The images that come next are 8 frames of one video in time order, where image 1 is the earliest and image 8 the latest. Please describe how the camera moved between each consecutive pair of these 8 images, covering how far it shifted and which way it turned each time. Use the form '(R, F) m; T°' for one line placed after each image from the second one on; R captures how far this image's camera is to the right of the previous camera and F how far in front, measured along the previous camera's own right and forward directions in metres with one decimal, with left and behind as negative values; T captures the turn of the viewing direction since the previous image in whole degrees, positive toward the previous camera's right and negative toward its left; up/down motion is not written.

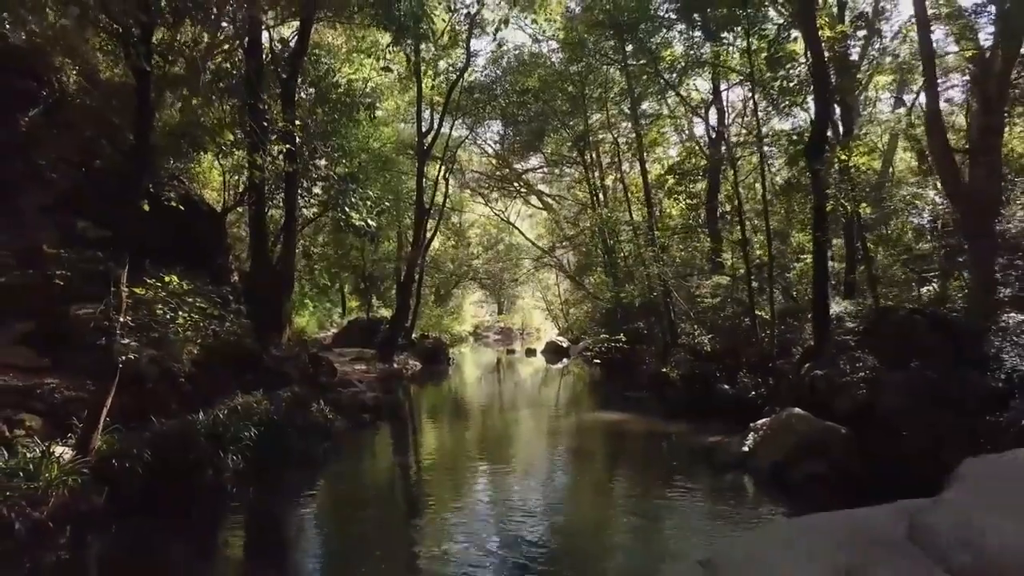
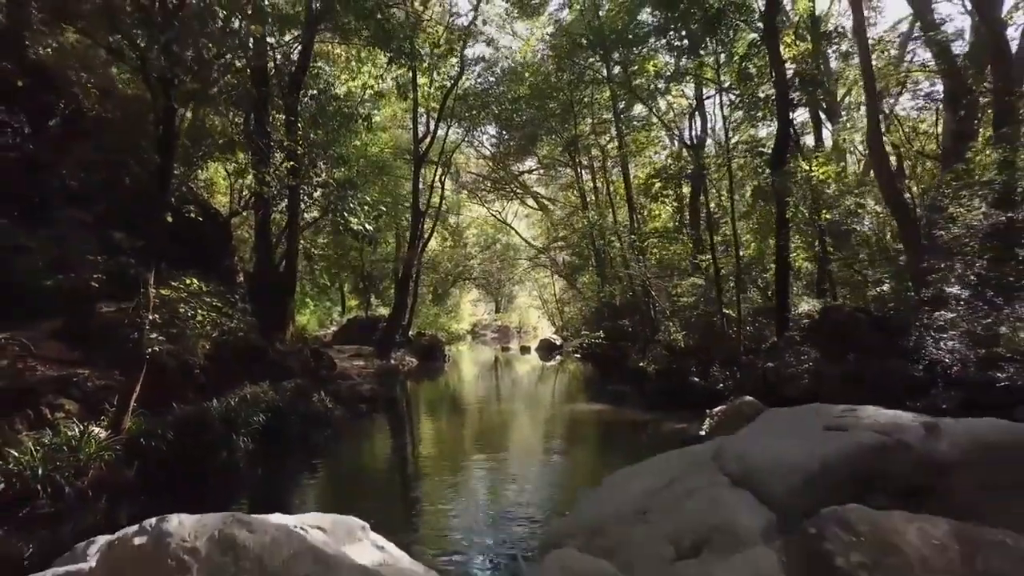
(+0.3, -1.1) m; 0°
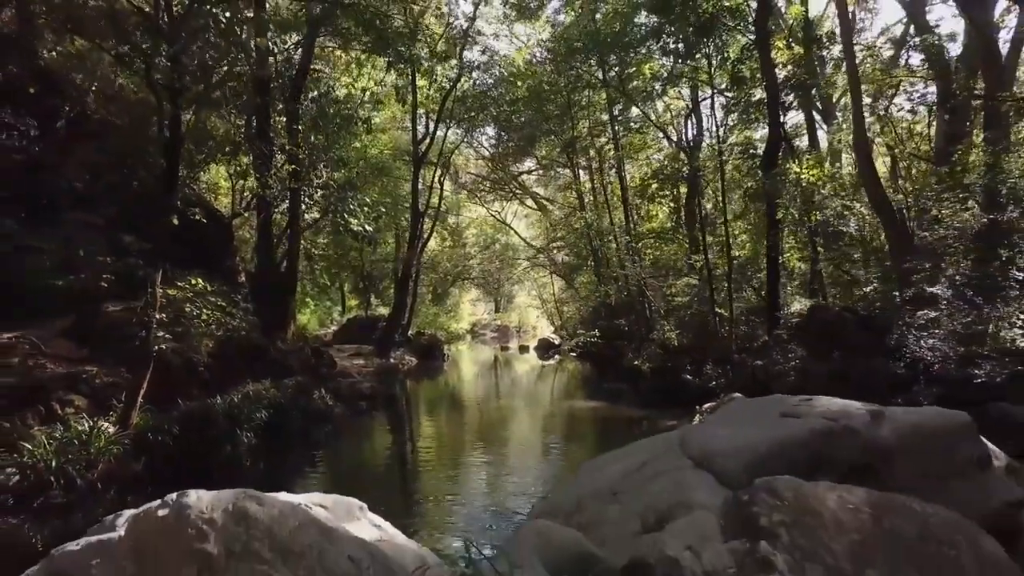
(+0.1, -0.3) m; 0°
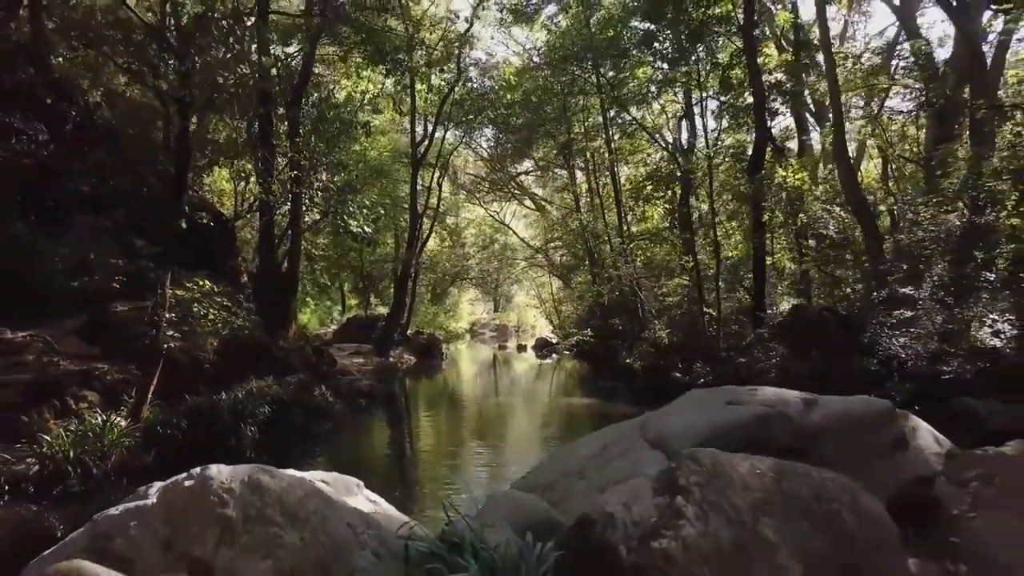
(+0.1, -0.5) m; 0°
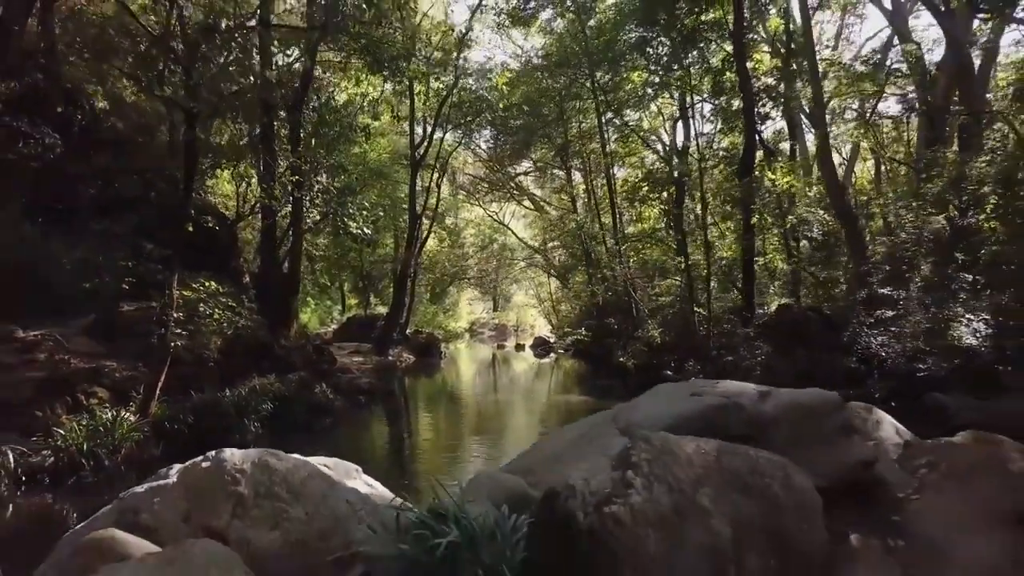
(+0.1, -0.4) m; 0°
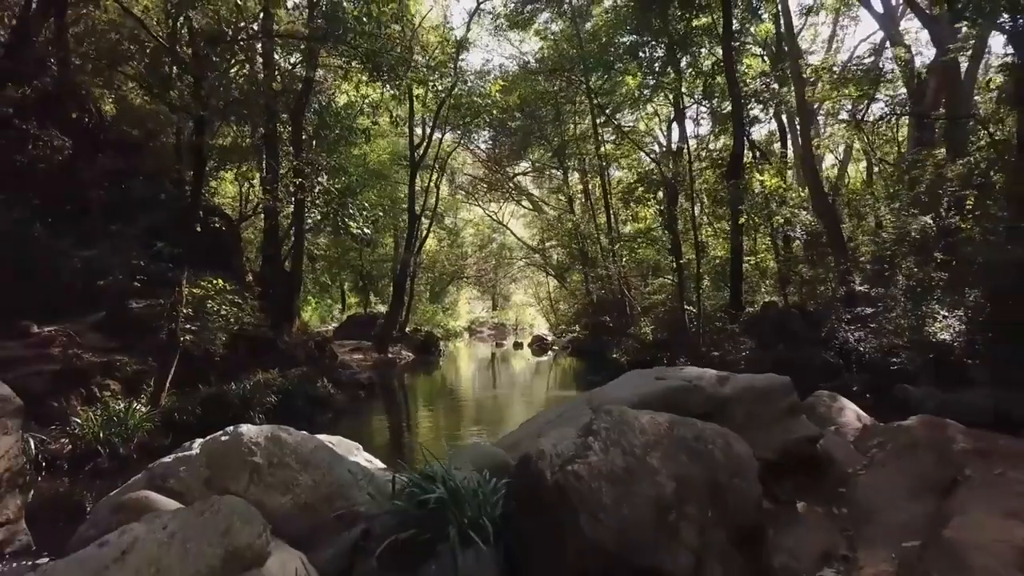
(+0.1, -0.5) m; 0°
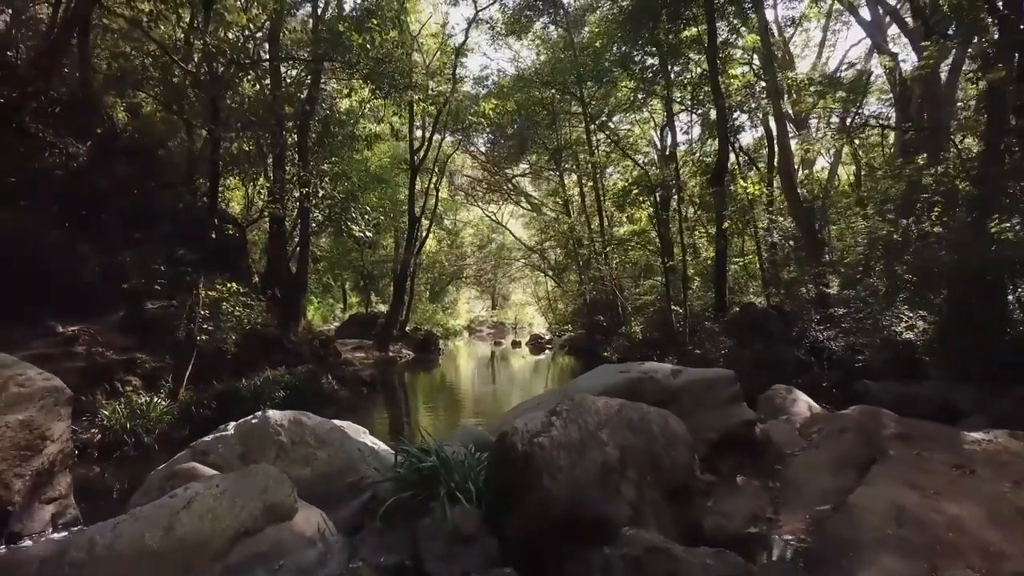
(+0.1, -0.8) m; 0°
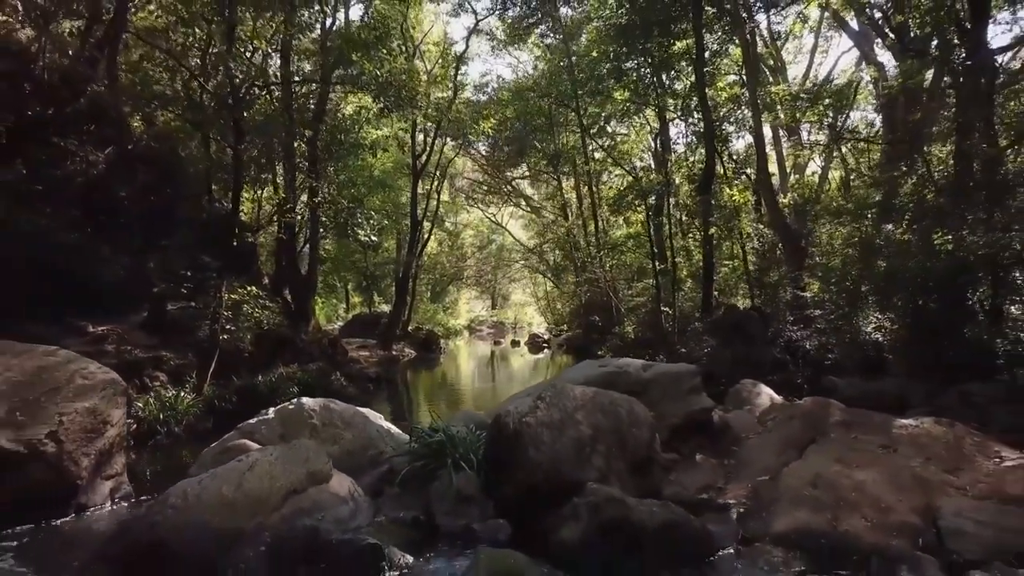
(0.0, -0.9) m; 0°
